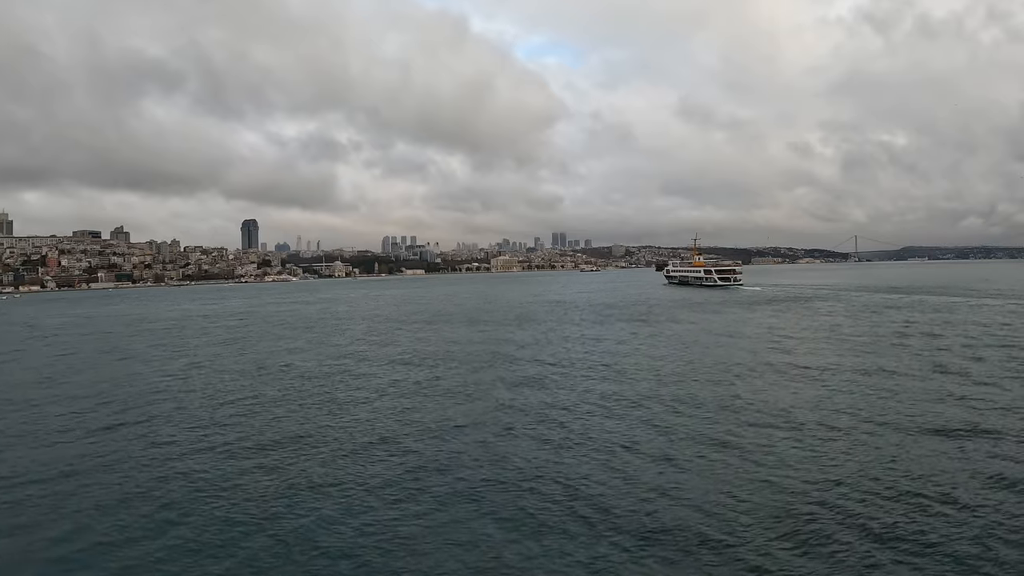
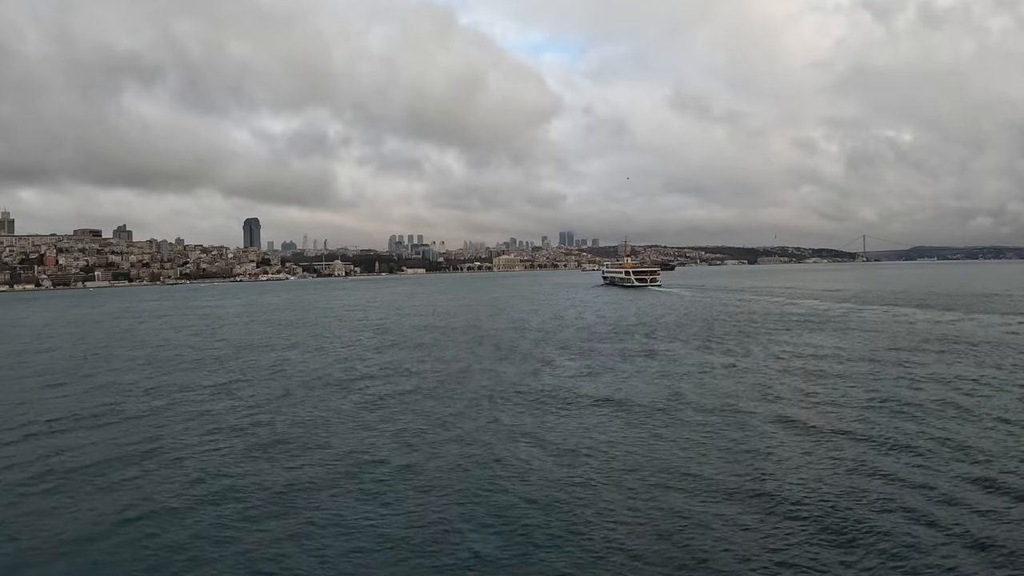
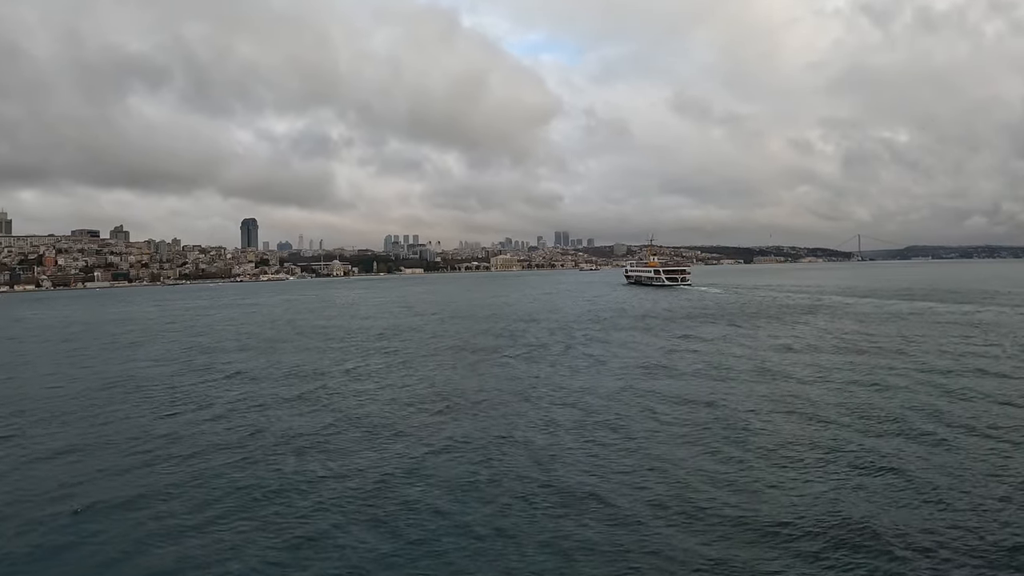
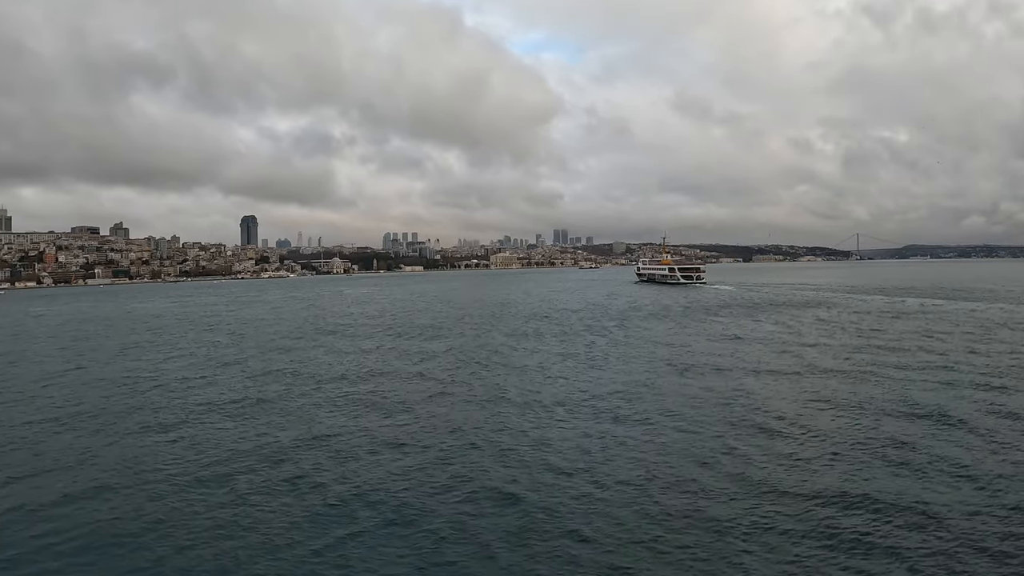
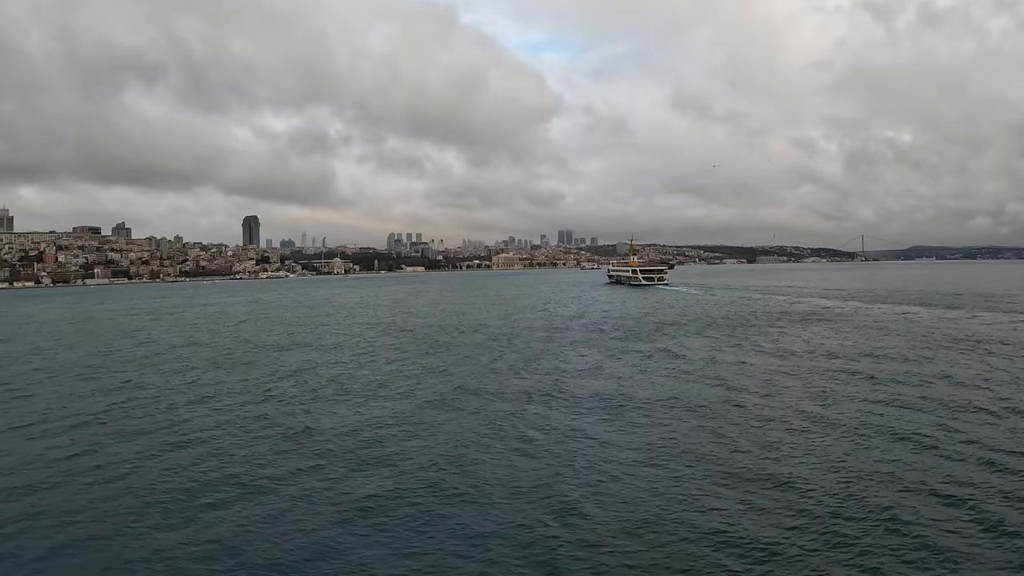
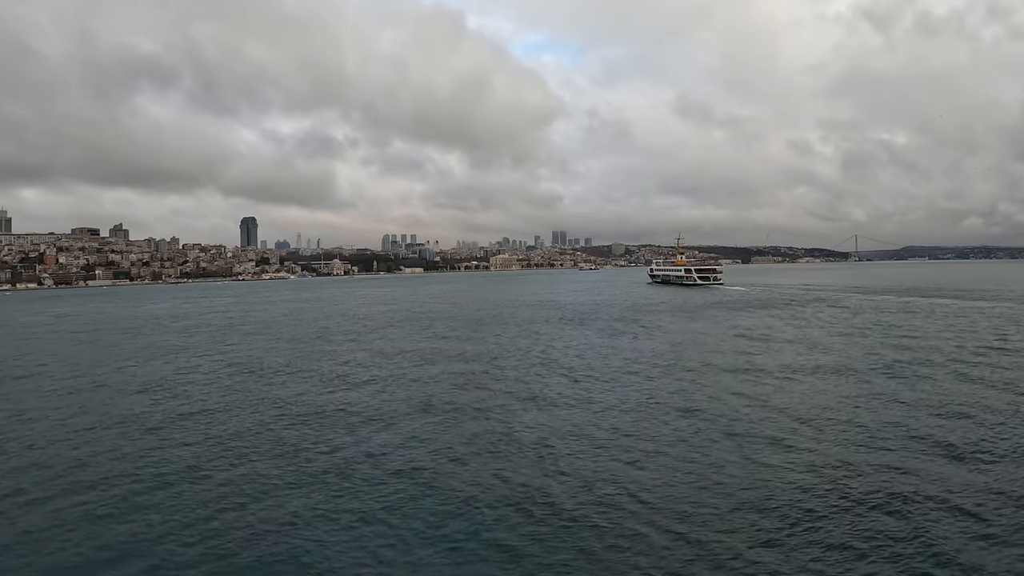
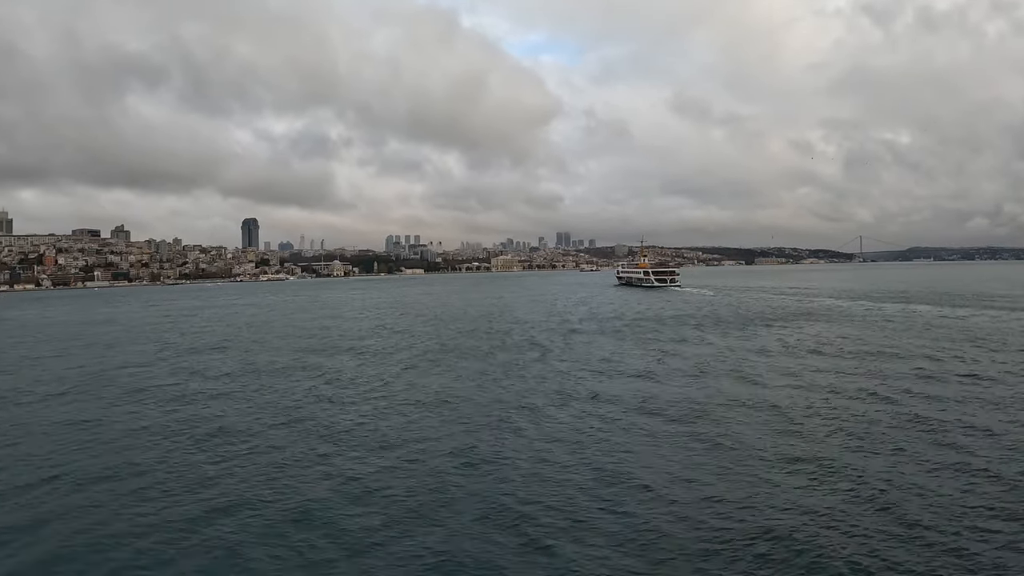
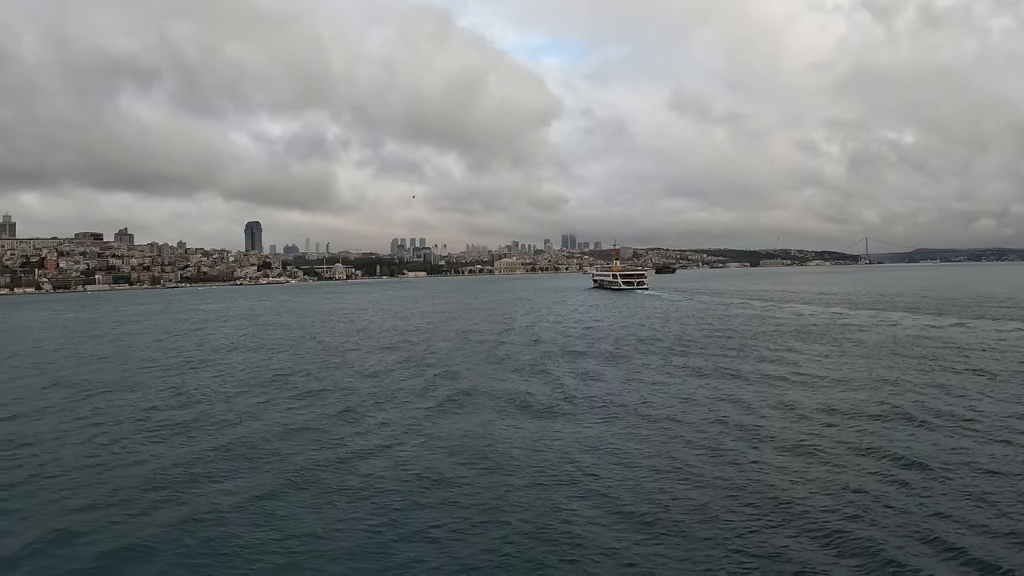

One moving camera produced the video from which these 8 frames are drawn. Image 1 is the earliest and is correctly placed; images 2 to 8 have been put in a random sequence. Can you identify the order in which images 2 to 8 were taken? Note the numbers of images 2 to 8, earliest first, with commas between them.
6, 4, 3, 7, 5, 2, 8
